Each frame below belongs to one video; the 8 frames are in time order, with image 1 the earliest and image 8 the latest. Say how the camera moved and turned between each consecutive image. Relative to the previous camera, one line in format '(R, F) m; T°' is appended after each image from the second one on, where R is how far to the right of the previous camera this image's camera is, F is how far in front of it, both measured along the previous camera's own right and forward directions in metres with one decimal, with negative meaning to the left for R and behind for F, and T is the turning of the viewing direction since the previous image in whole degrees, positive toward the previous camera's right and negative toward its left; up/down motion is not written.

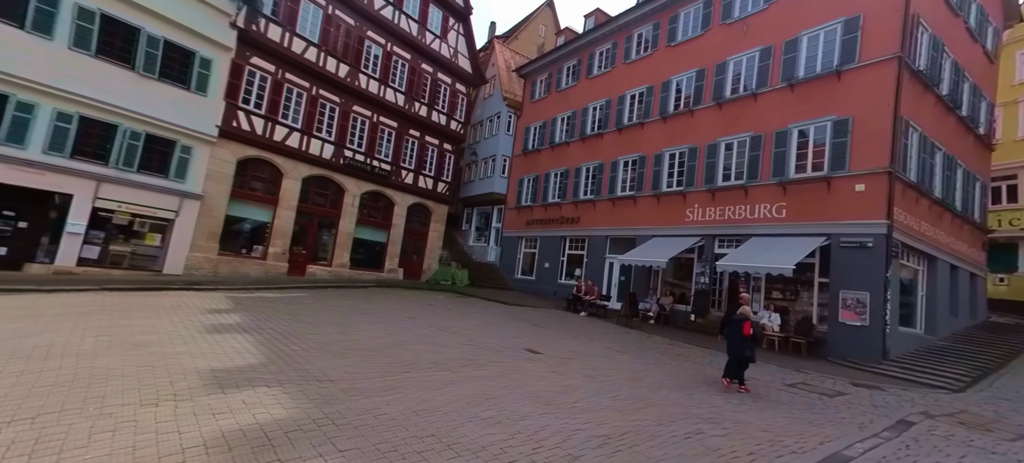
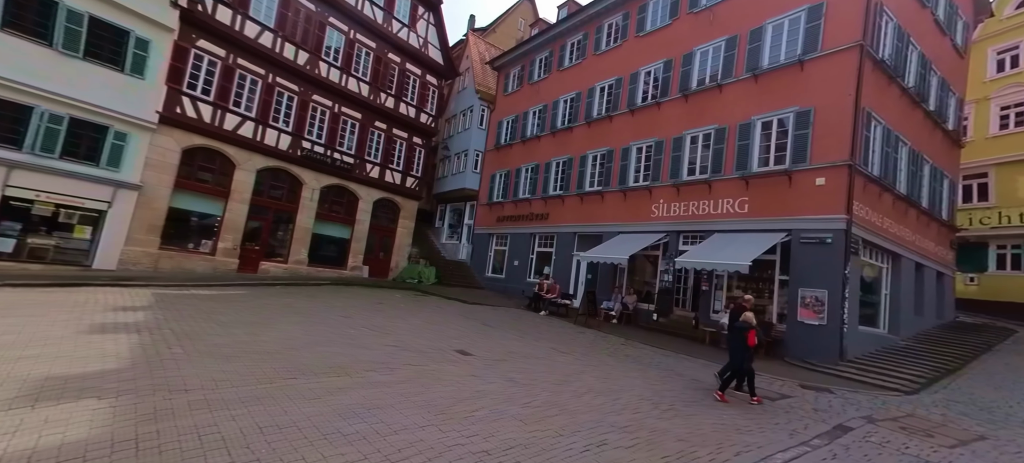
(+1.3, +0.7) m; +1°
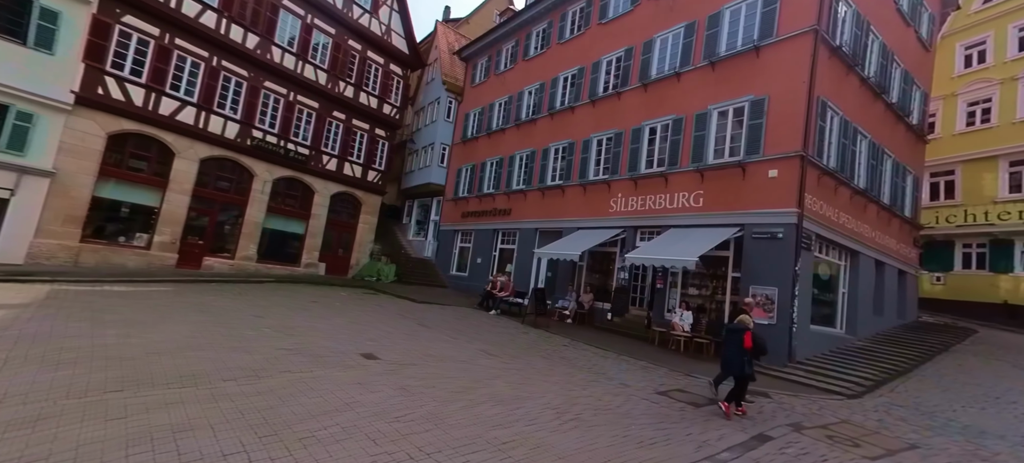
(+1.5, +0.8) m; +1°
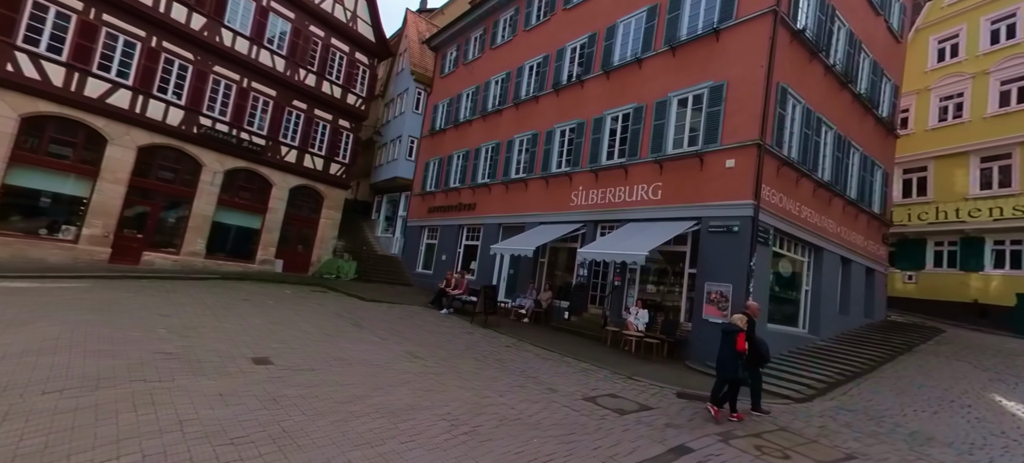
(+1.3, +0.8) m; +1°
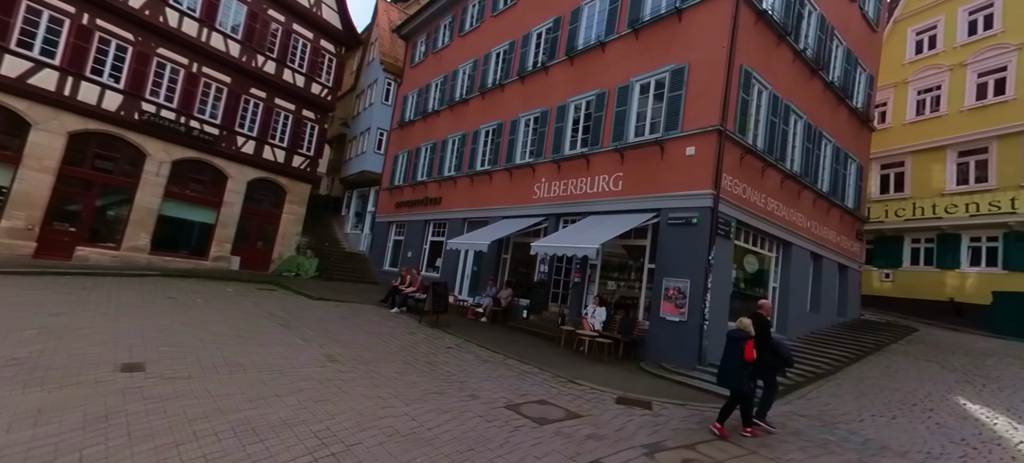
(+1.2, +0.8) m; +1°
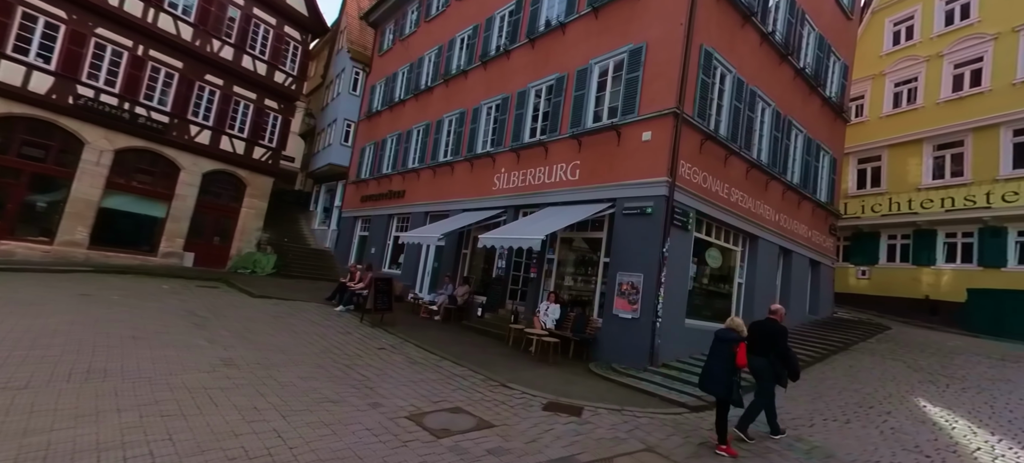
(+1.1, +0.8) m; +1°
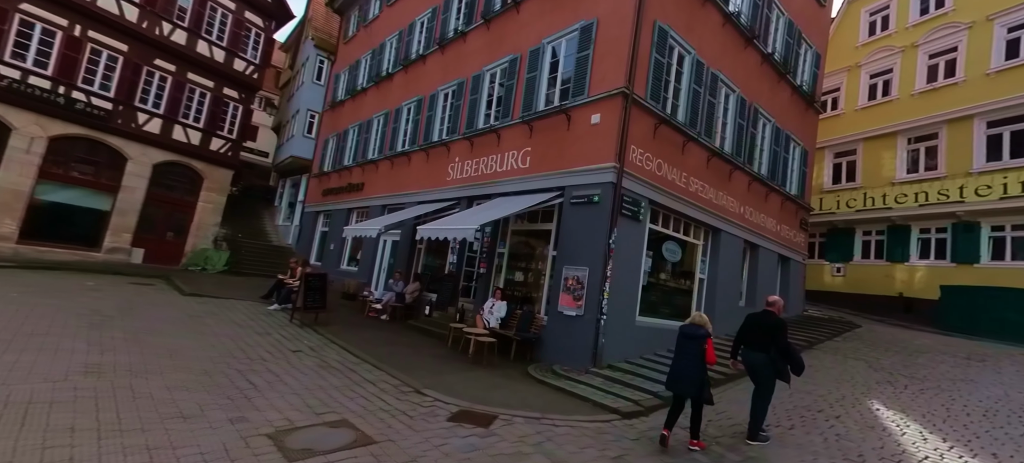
(+1.1, +0.8) m; +1°
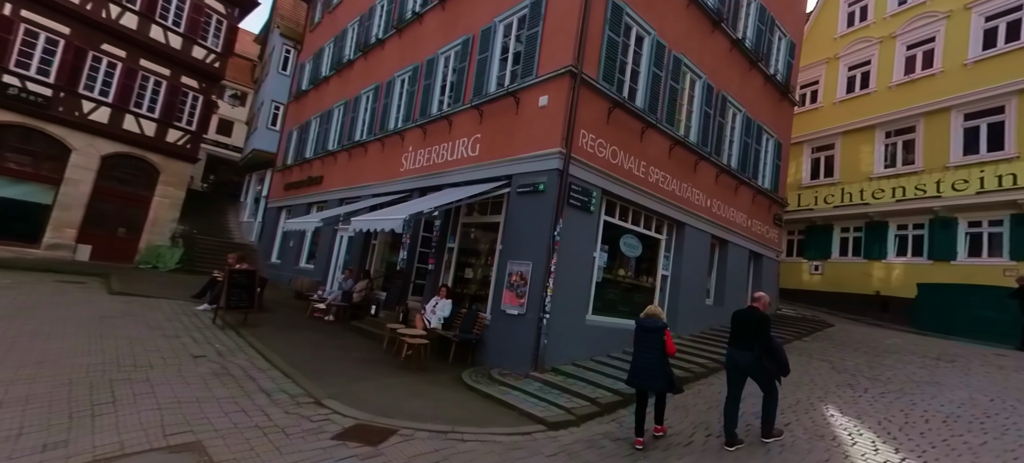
(+1.0, +0.8) m; +1°
